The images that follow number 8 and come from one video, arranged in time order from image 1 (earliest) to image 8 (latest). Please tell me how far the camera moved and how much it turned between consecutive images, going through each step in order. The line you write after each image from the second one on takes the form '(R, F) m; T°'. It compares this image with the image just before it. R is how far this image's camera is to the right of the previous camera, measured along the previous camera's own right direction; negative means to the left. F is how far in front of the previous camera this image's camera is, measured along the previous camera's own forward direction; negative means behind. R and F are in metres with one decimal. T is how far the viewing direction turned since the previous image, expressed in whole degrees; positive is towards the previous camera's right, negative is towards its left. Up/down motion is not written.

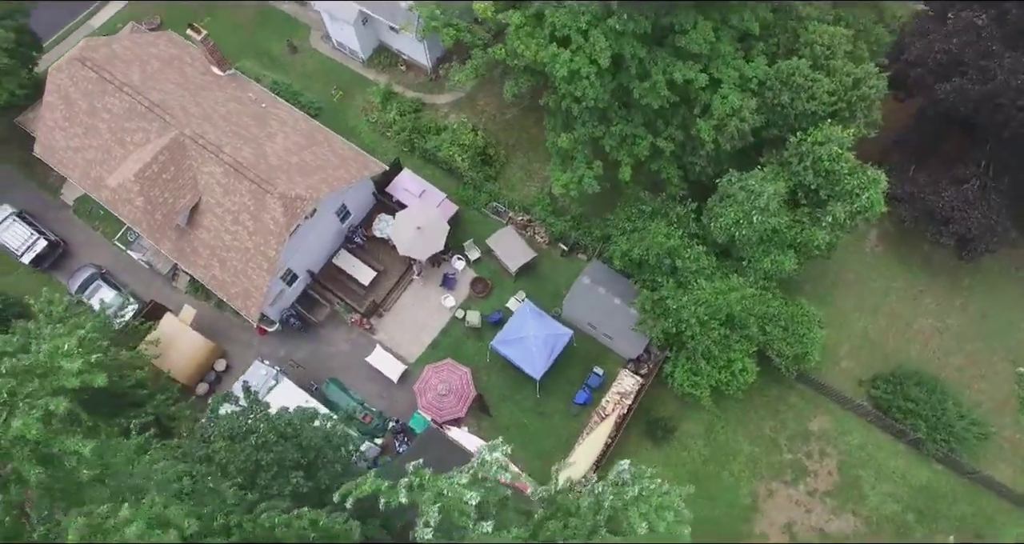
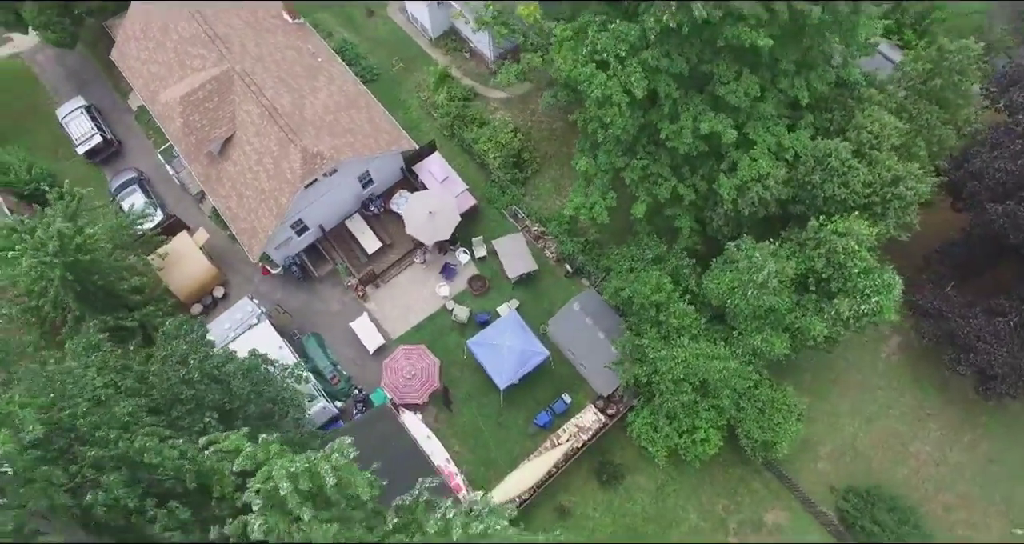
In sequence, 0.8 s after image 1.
(+2.6, +0.2) m; -5°
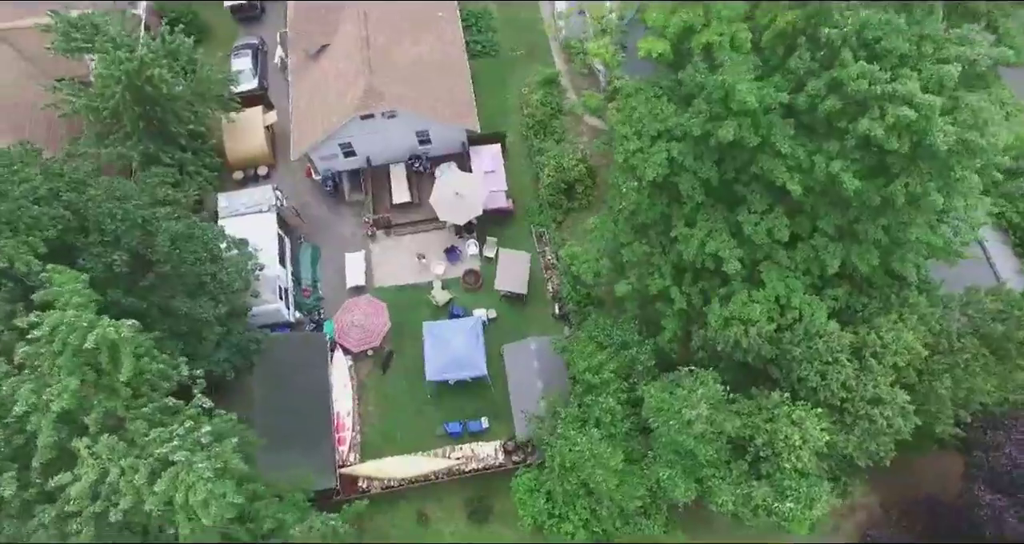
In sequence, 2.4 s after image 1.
(+4.7, +0.6) m; -9°
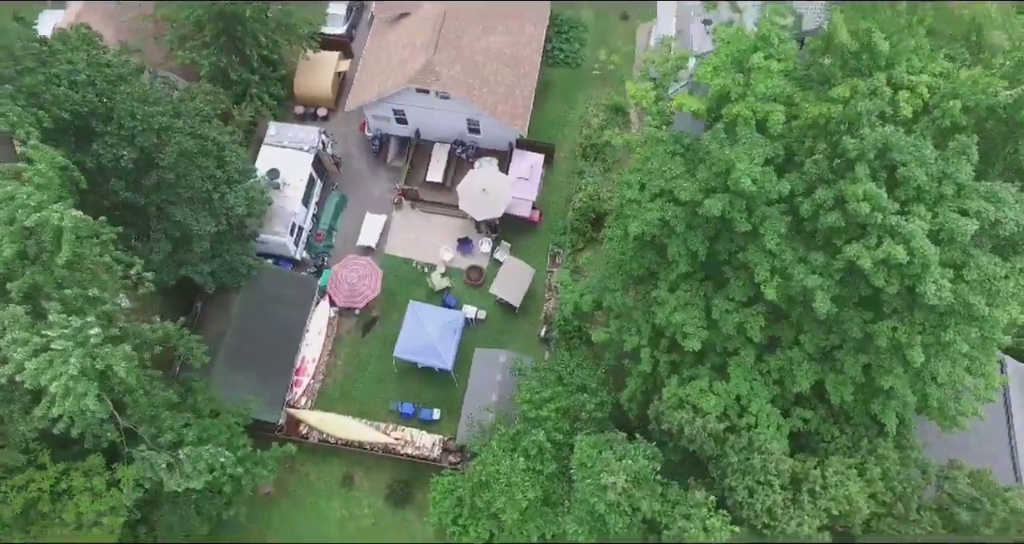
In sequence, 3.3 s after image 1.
(+2.9, +0.3) m; -6°
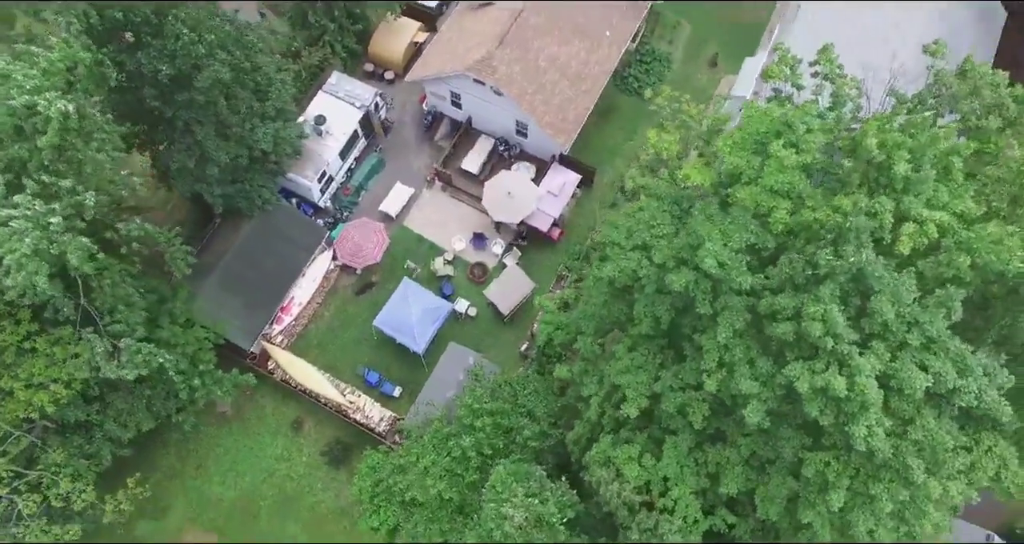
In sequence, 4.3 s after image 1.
(+2.6, +0.3) m; -6°
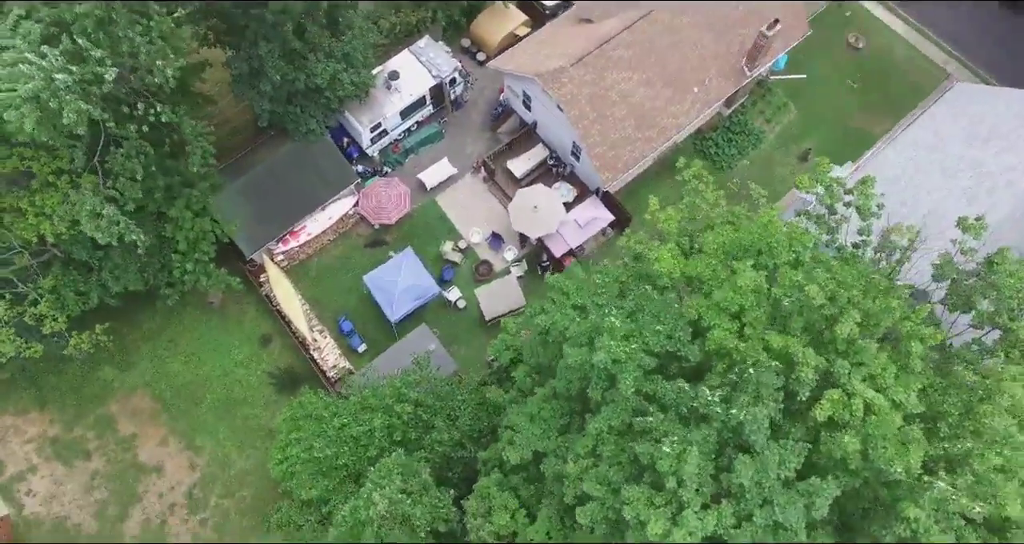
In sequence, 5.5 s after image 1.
(+3.4, +0.4) m; -7°
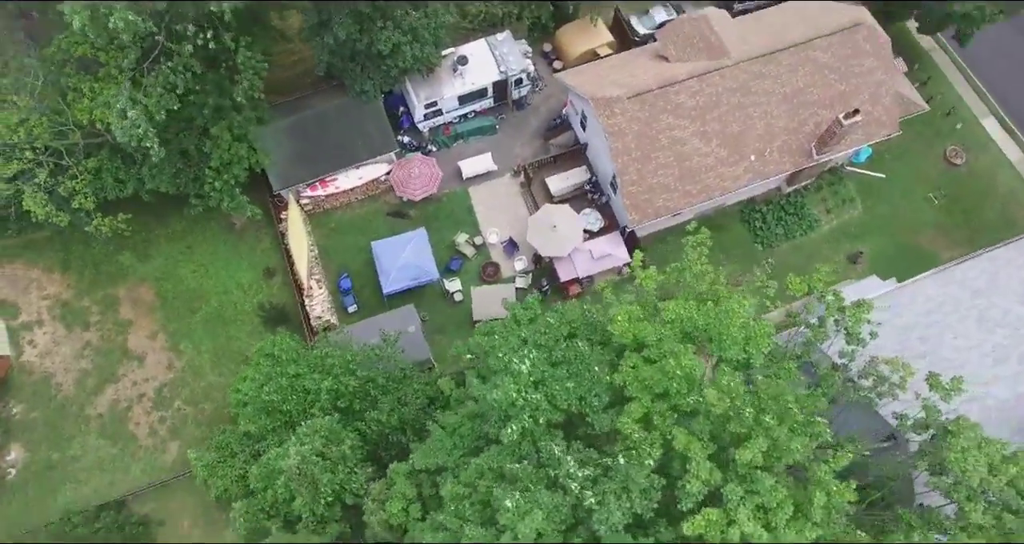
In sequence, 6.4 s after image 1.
(+2.6, +0.3) m; -6°
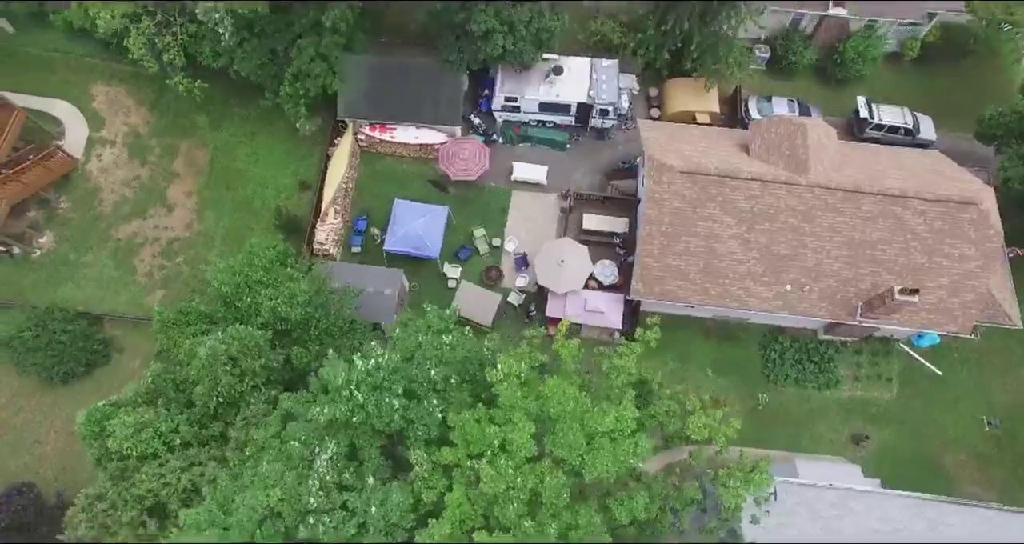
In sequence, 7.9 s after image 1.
(+4.0, +0.7) m; -8°
